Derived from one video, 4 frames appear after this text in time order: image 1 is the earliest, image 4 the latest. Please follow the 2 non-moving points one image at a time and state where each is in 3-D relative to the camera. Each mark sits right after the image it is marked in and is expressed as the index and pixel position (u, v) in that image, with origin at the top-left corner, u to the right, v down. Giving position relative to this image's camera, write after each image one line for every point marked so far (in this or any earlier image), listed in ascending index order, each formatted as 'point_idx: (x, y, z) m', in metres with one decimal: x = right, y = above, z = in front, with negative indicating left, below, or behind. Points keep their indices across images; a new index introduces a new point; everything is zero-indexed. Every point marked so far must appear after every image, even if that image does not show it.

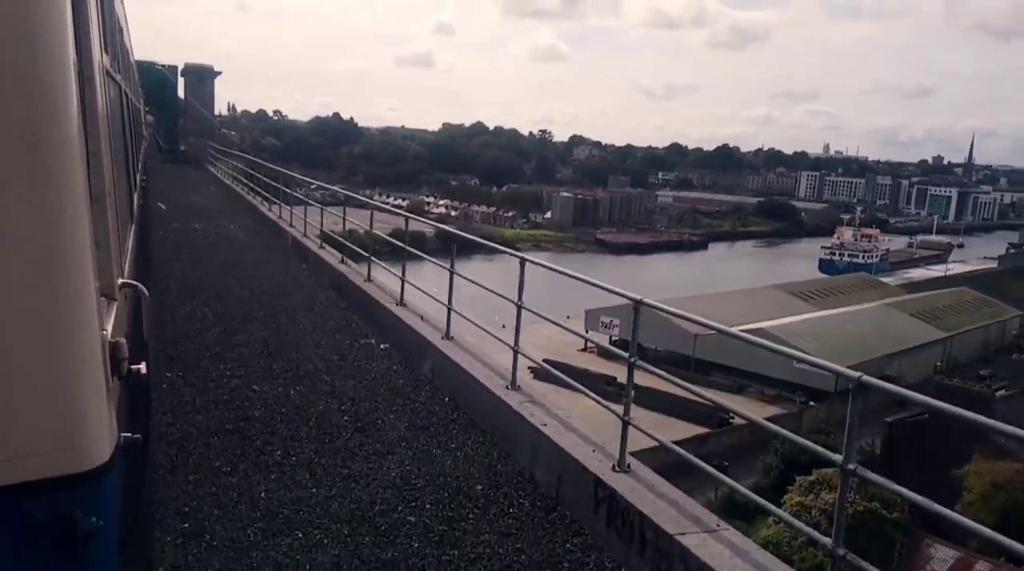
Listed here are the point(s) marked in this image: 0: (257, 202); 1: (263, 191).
0: (-5.3, +1.8, +17.2) m
1: (-5.3, +2.0, +17.3) m
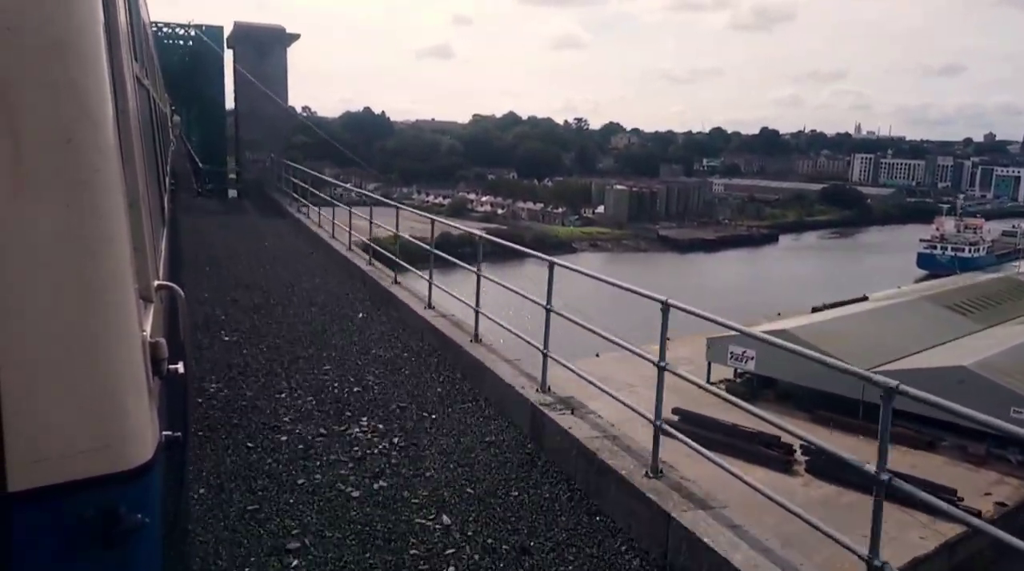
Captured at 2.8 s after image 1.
0: (-4.1, +1.5, +15.5) m
1: (-4.0, +1.7, +15.7) m
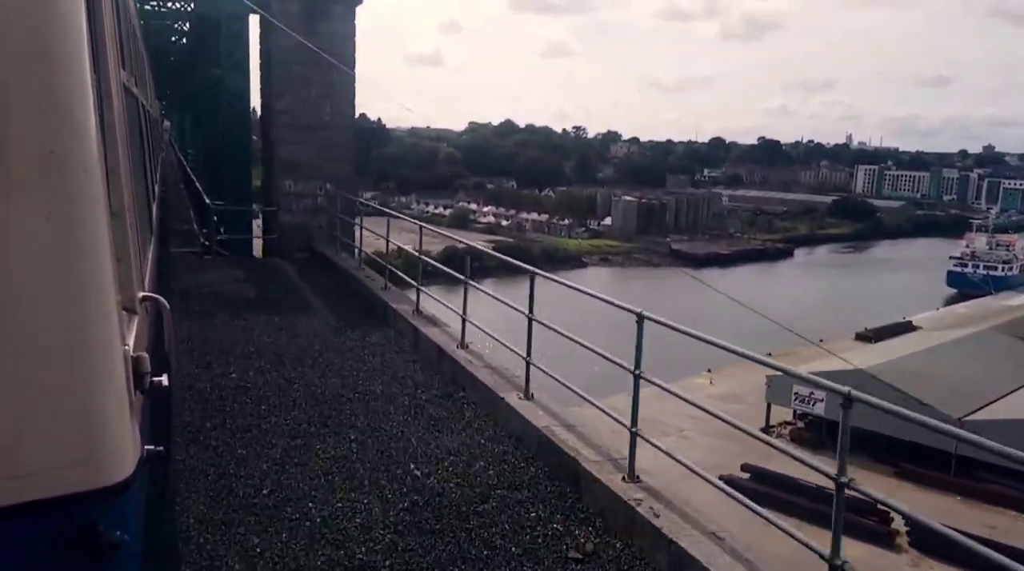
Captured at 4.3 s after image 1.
0: (-3.9, +1.2, +14.6) m
1: (-3.8, +1.4, +14.7) m
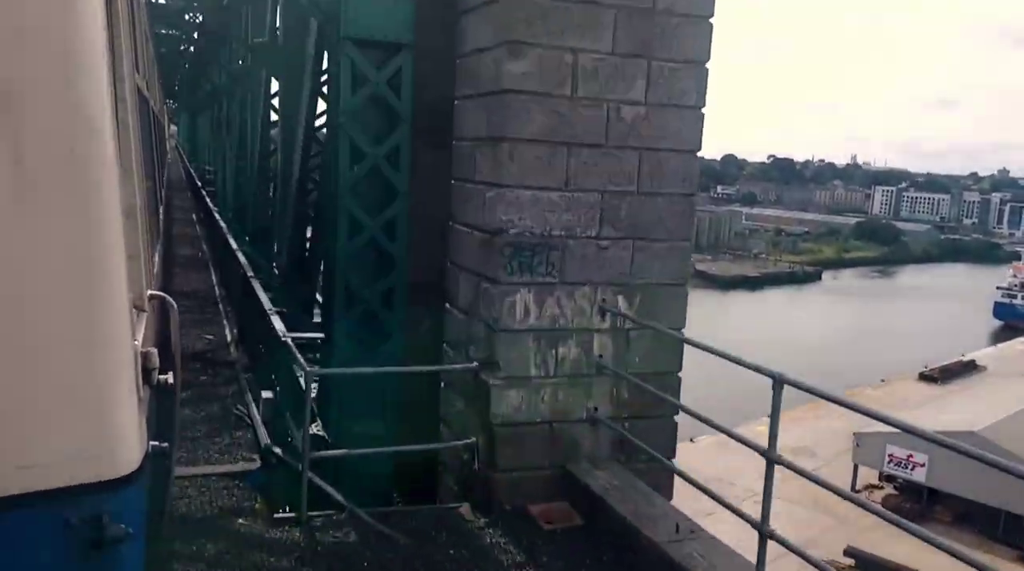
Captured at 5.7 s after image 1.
0: (-3.4, +0.9, +13.6) m
1: (-3.4, +1.2, +13.8) m
